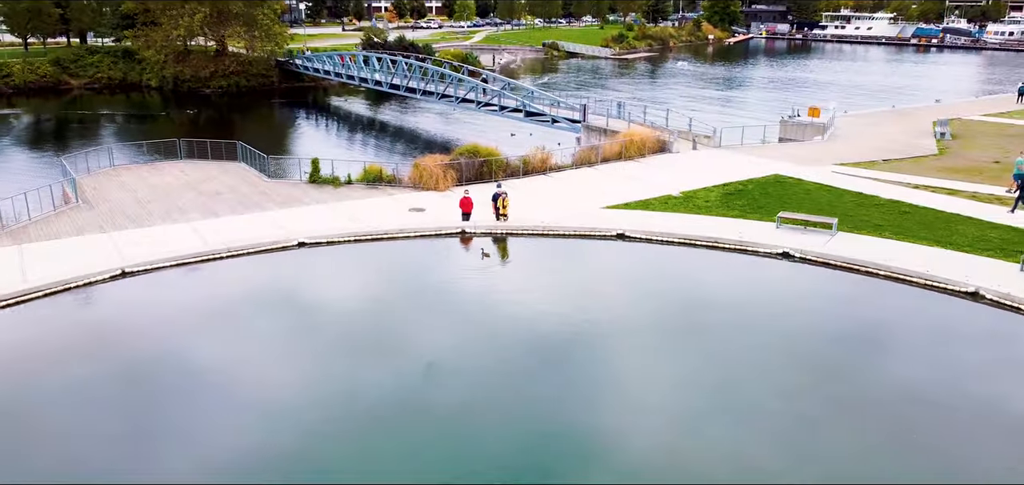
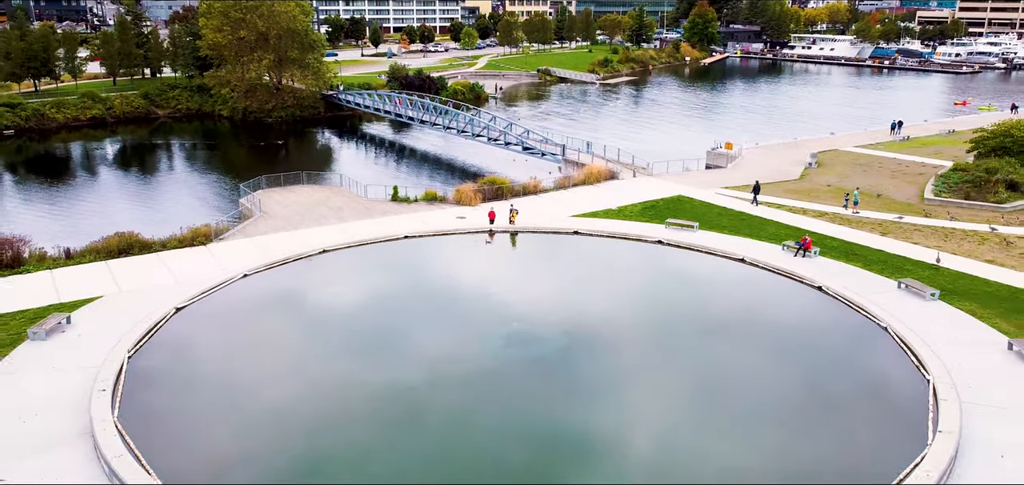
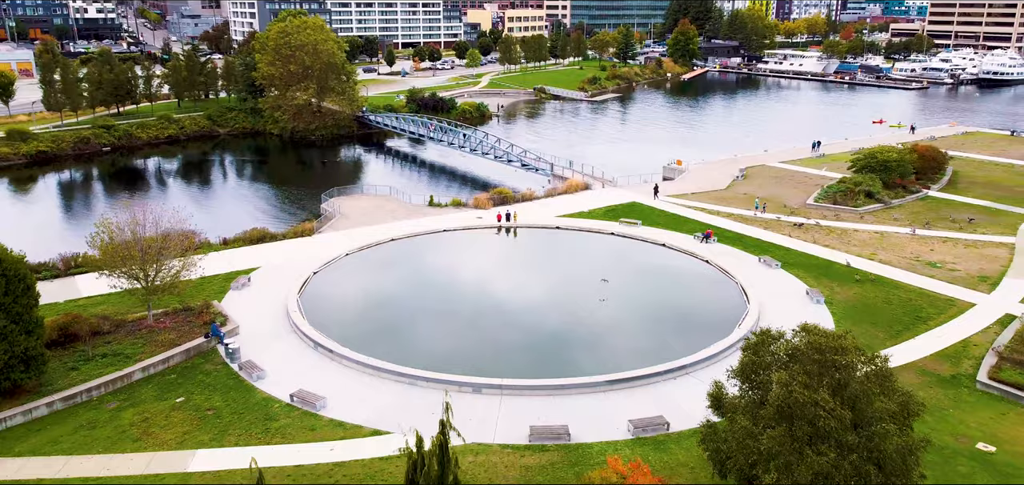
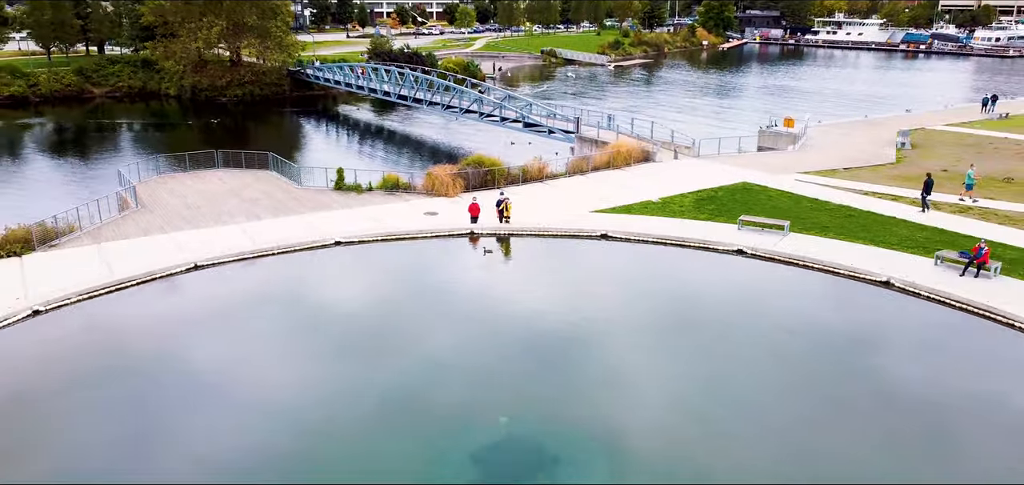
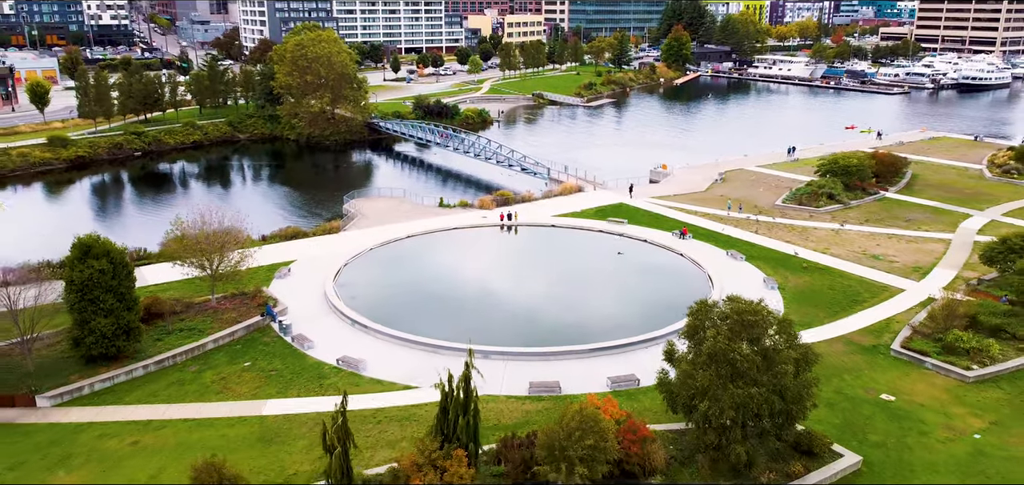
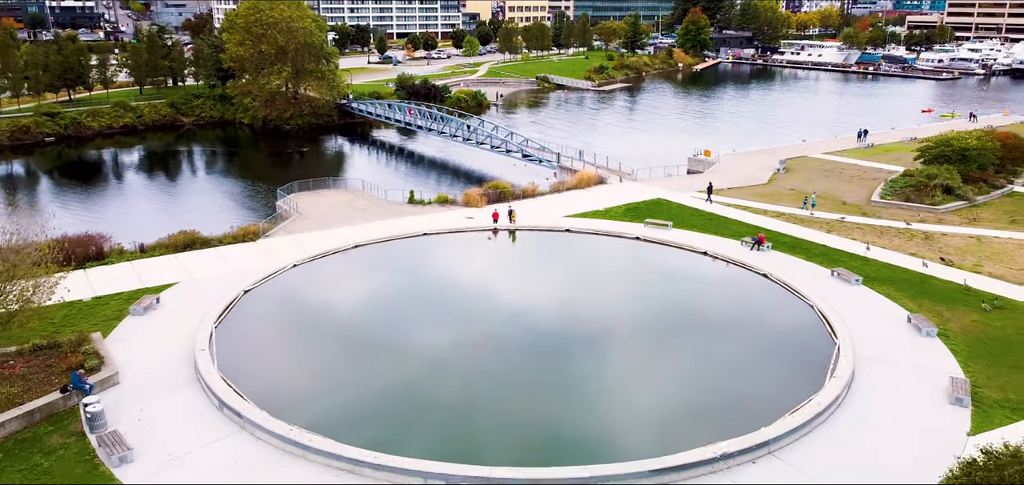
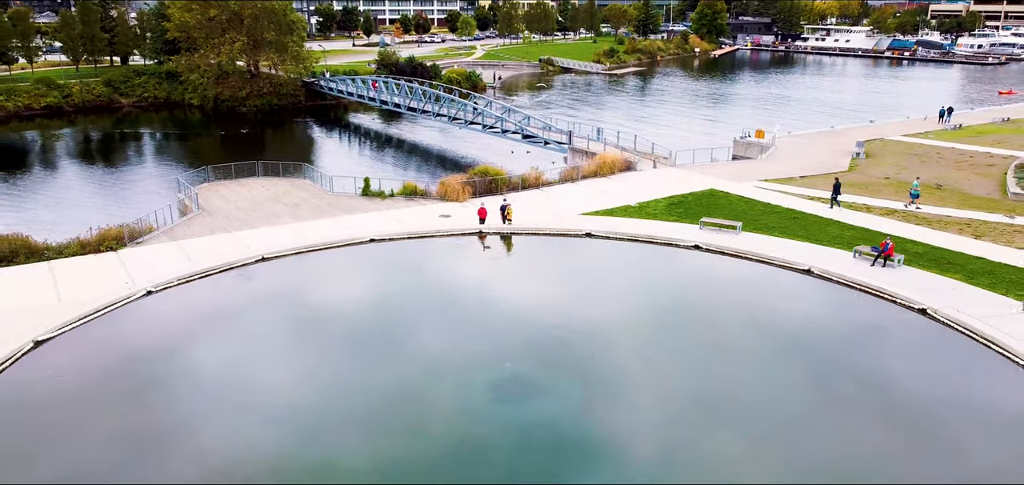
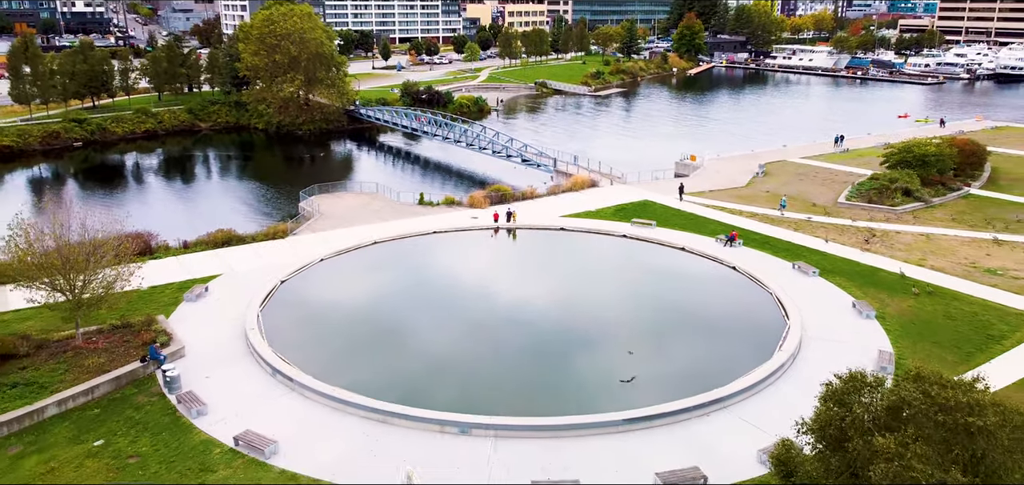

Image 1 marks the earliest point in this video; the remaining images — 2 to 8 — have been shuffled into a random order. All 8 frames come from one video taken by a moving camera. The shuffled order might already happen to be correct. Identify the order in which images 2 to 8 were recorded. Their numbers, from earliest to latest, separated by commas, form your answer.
4, 7, 2, 6, 8, 3, 5
